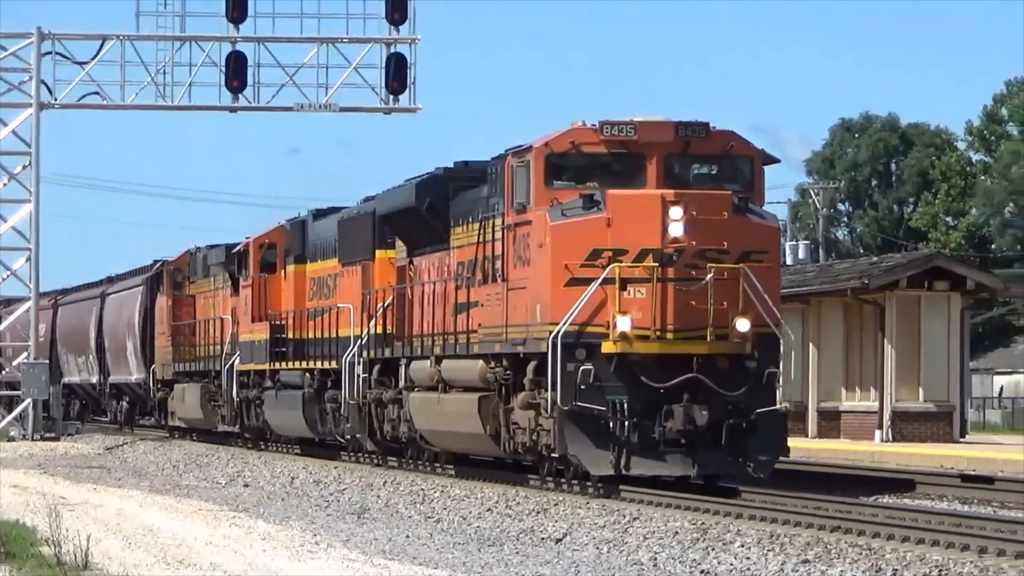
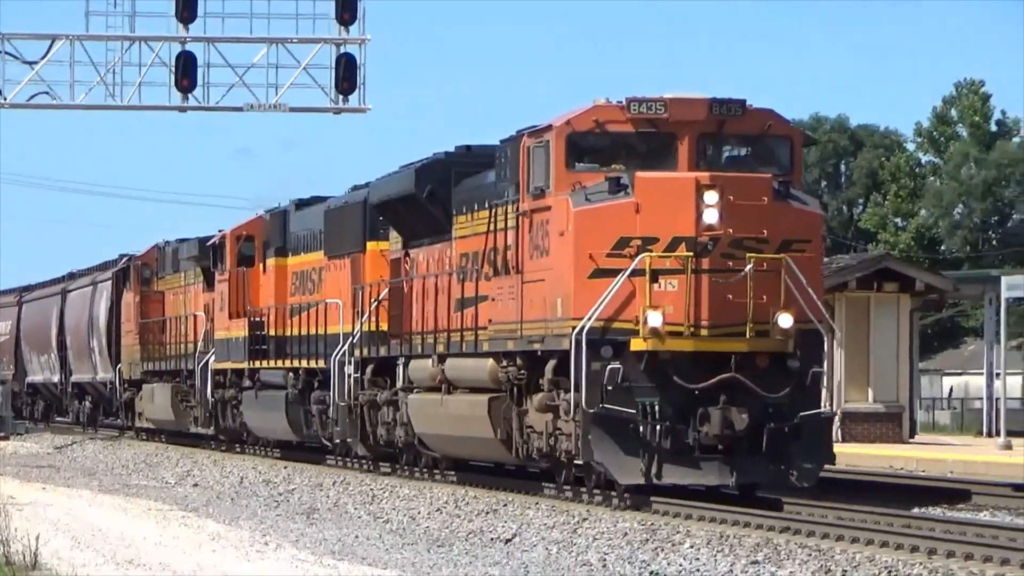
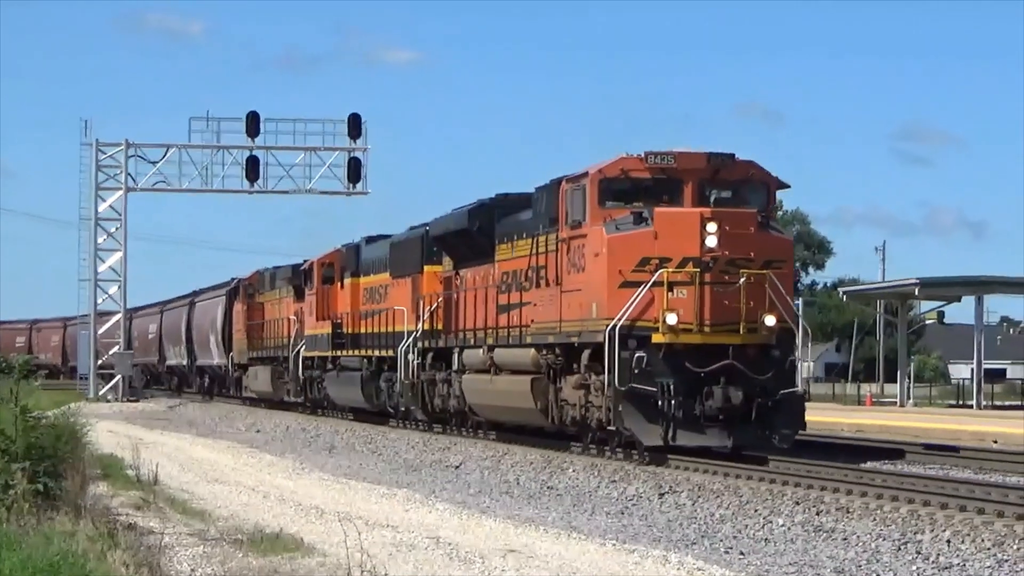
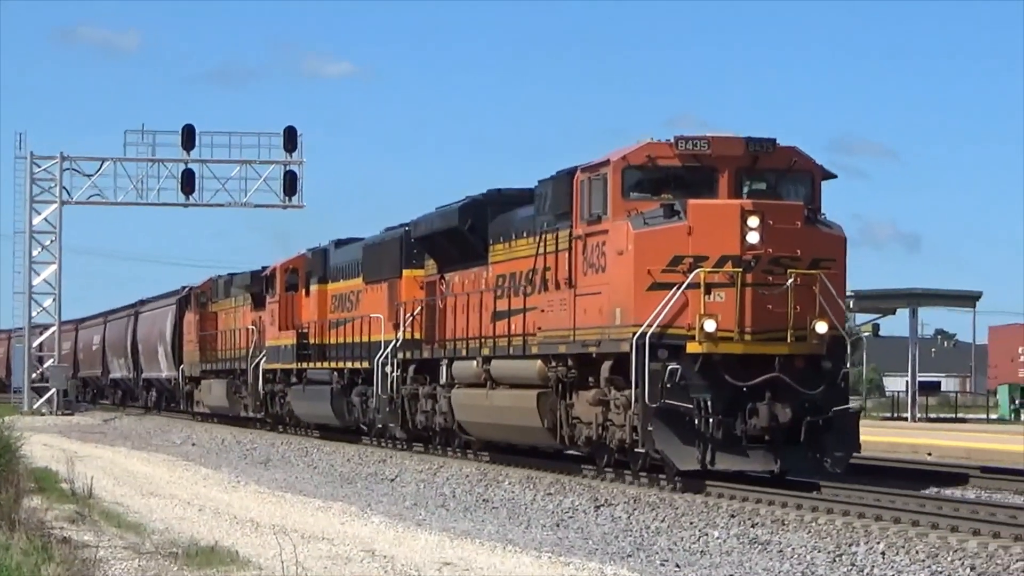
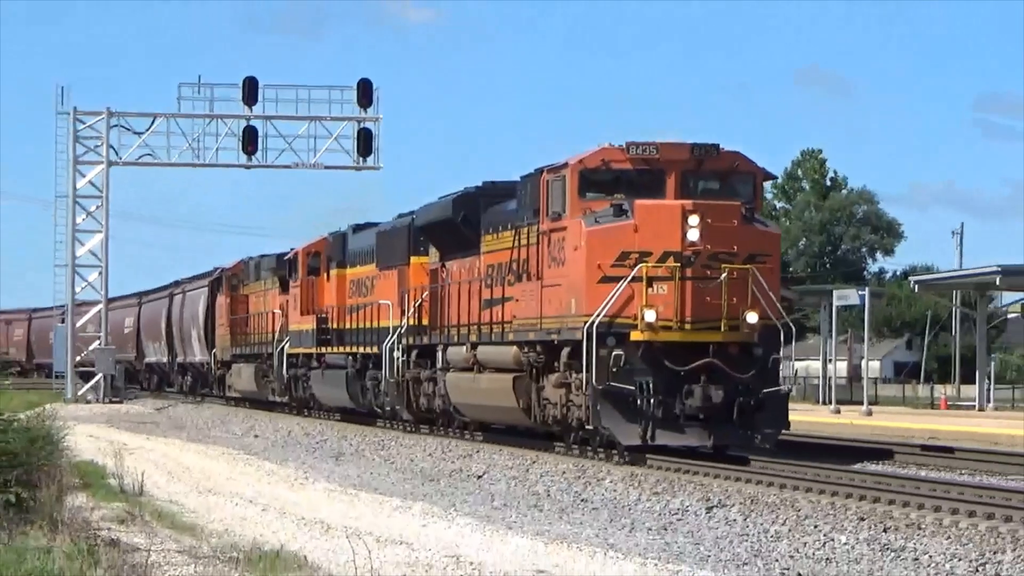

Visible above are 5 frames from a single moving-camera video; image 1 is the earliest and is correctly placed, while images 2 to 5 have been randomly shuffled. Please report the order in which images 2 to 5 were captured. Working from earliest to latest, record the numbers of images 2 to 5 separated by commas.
2, 5, 3, 4
